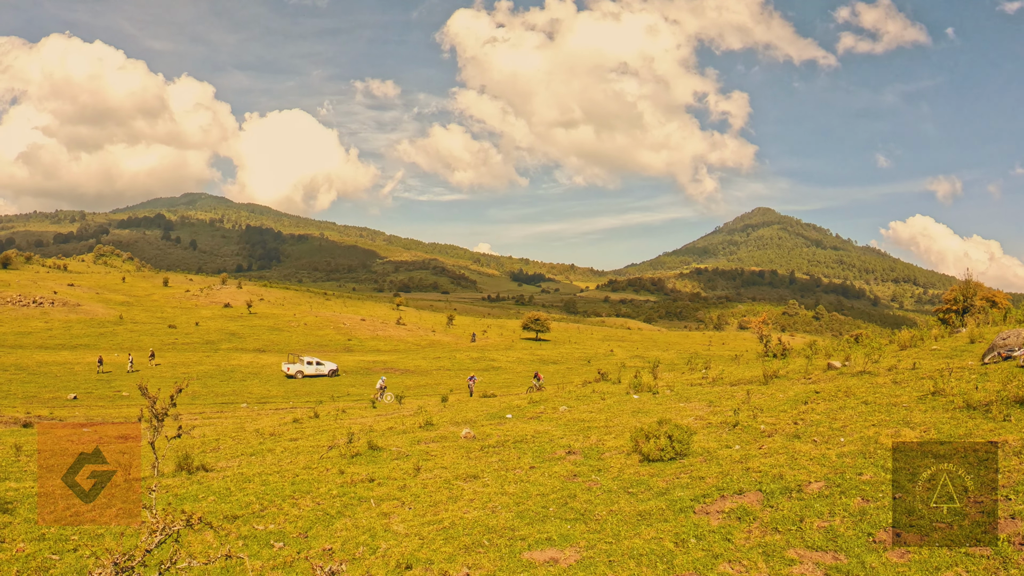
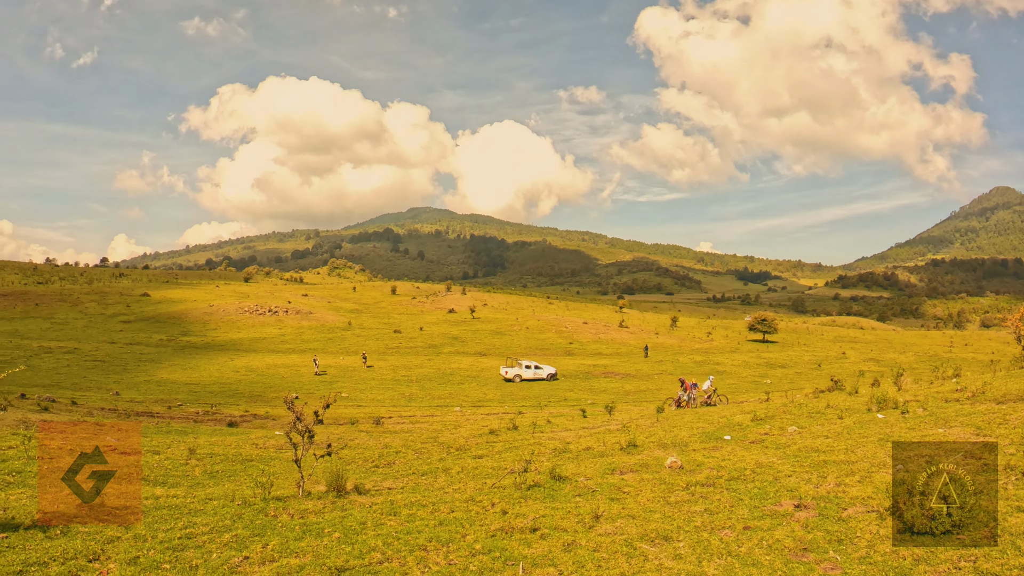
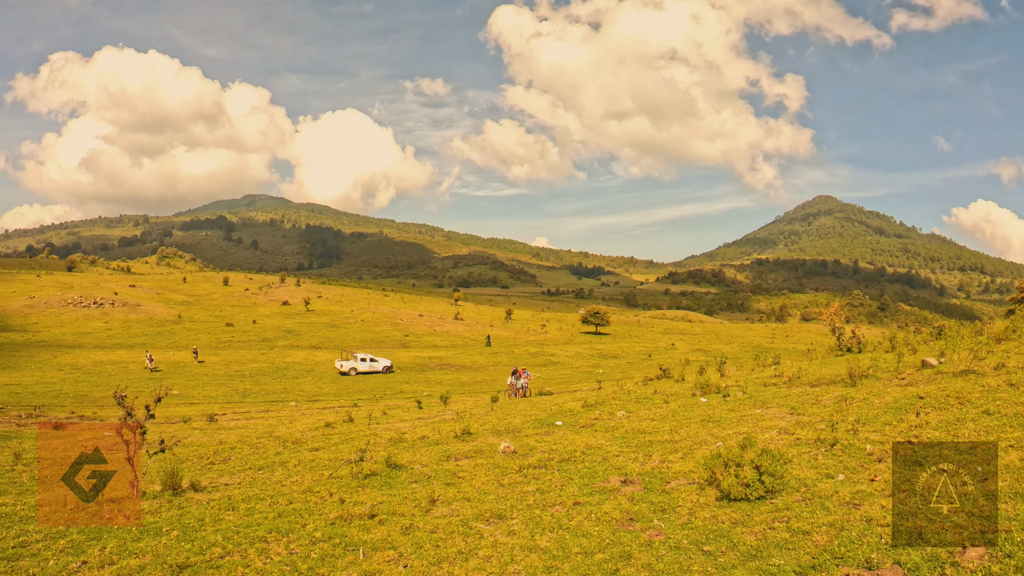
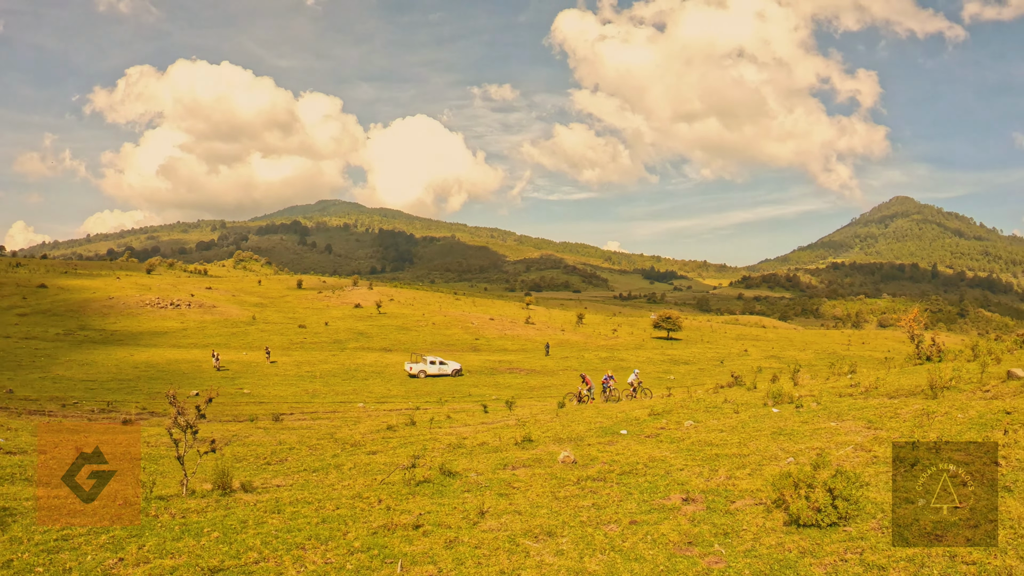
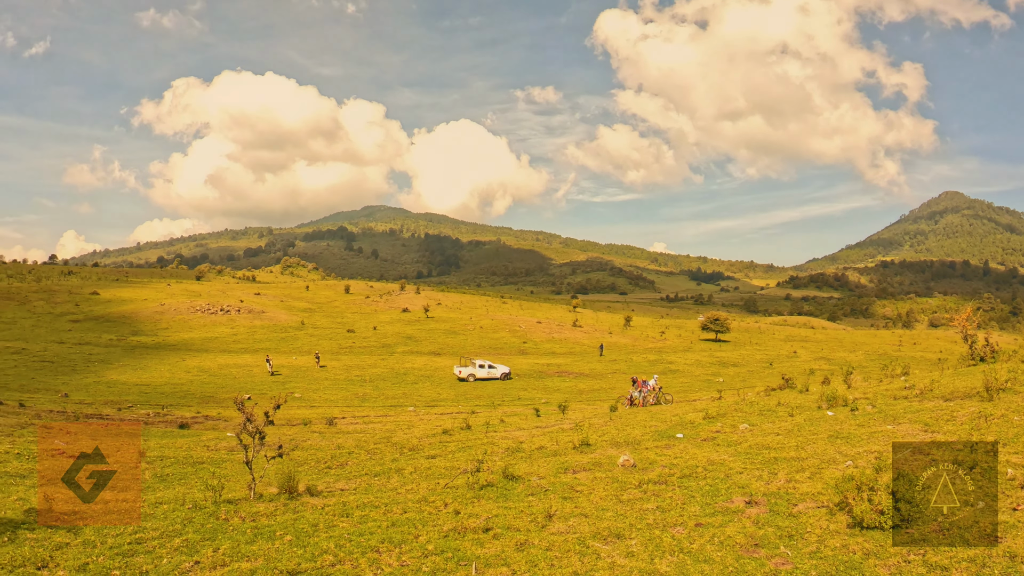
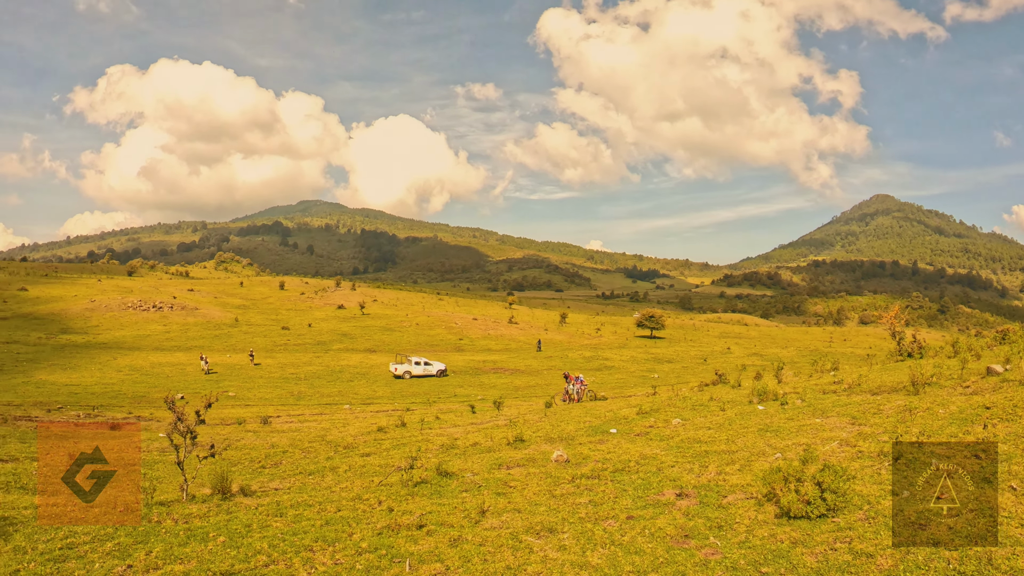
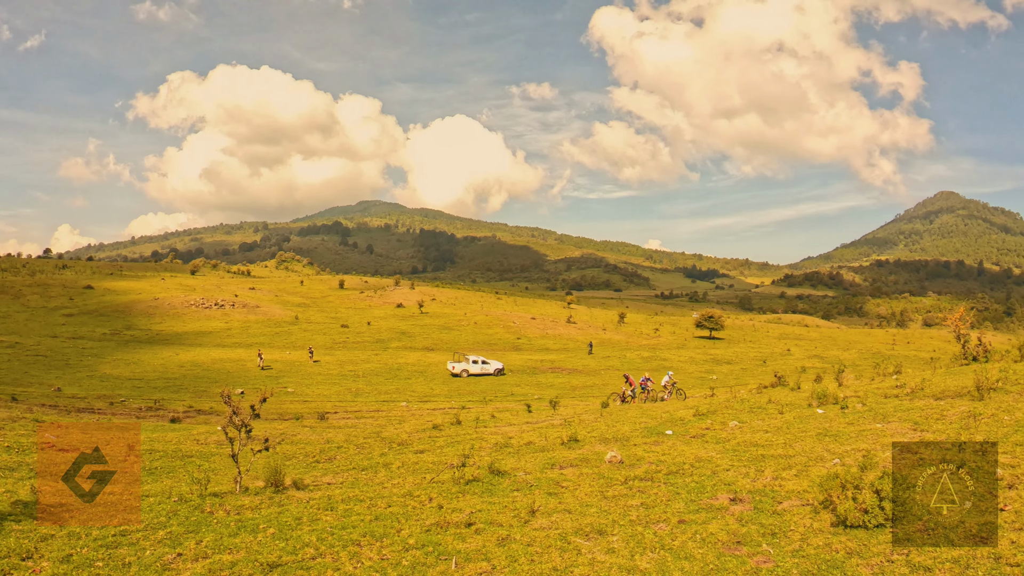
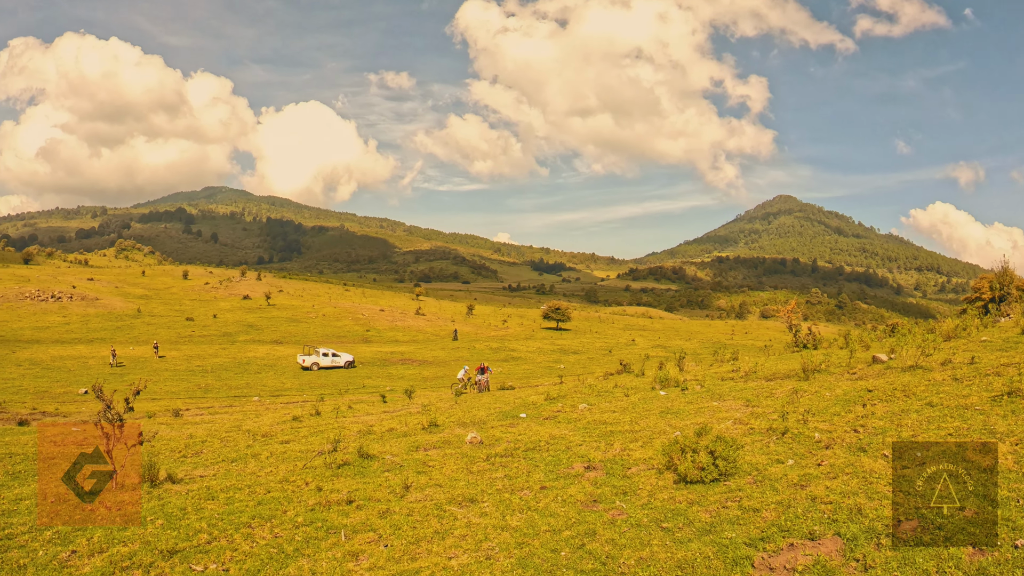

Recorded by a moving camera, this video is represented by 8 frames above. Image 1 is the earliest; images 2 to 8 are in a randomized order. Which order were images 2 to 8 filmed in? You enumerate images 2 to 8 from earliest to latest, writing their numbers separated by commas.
8, 3, 6, 5, 2, 7, 4
